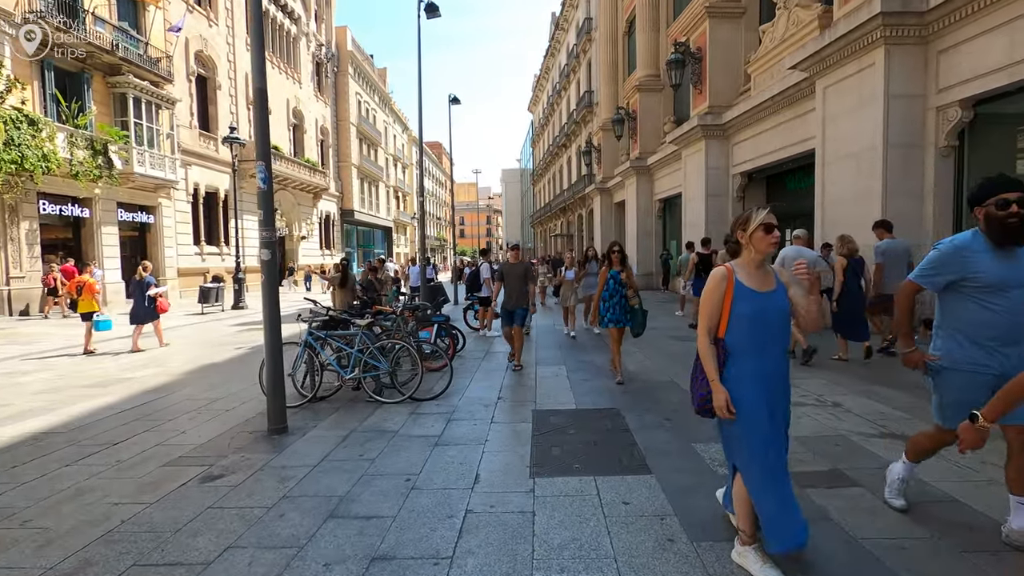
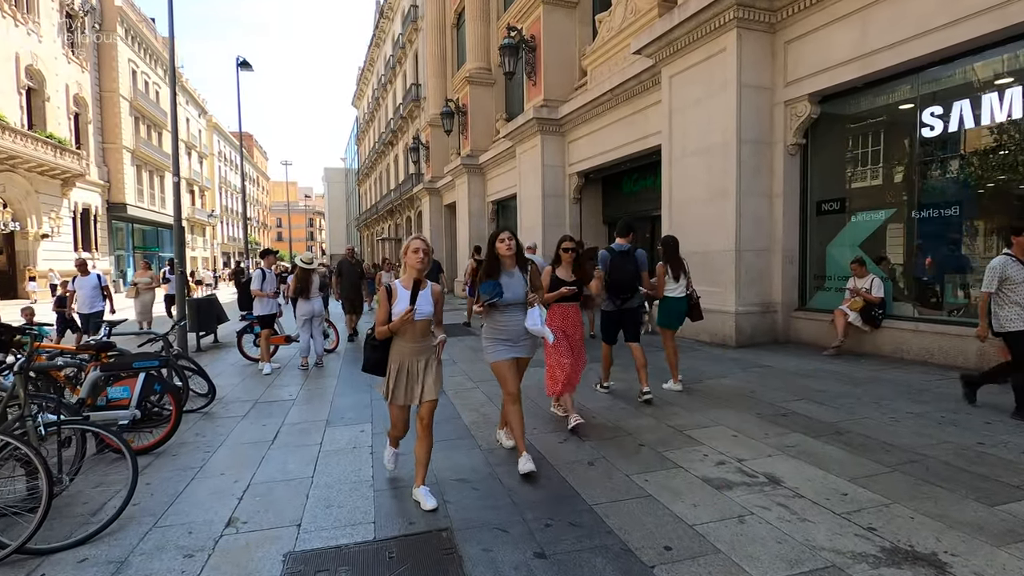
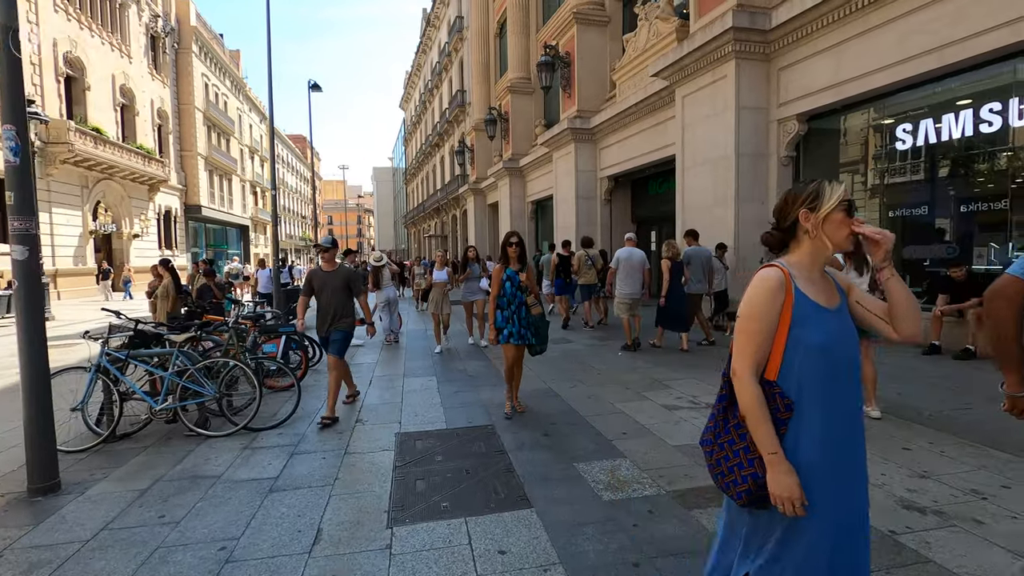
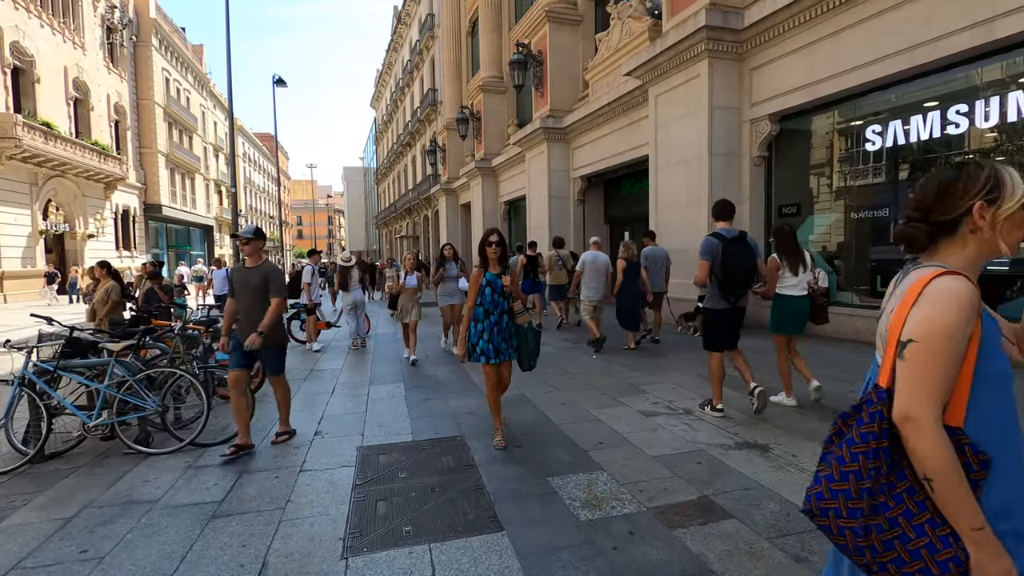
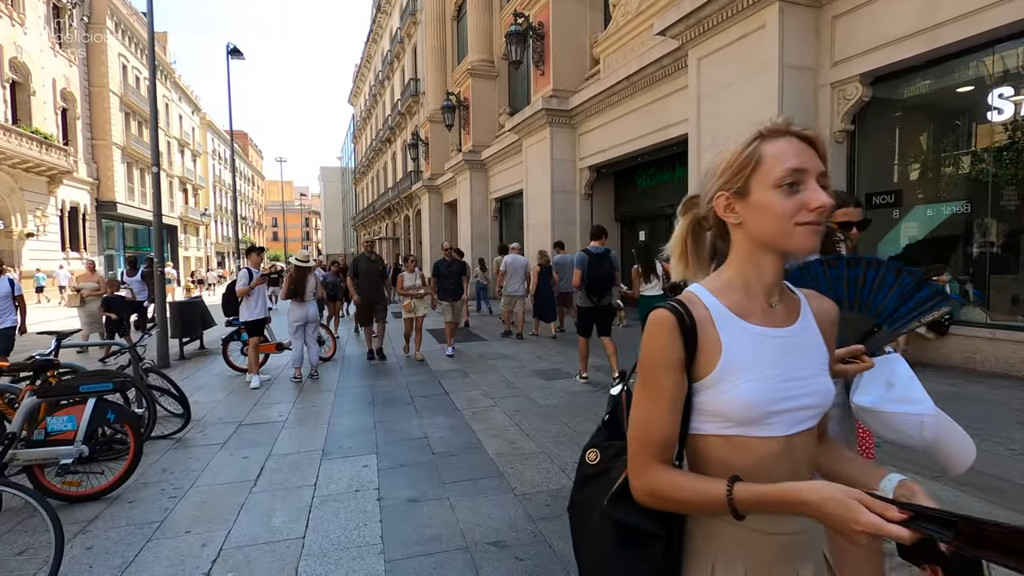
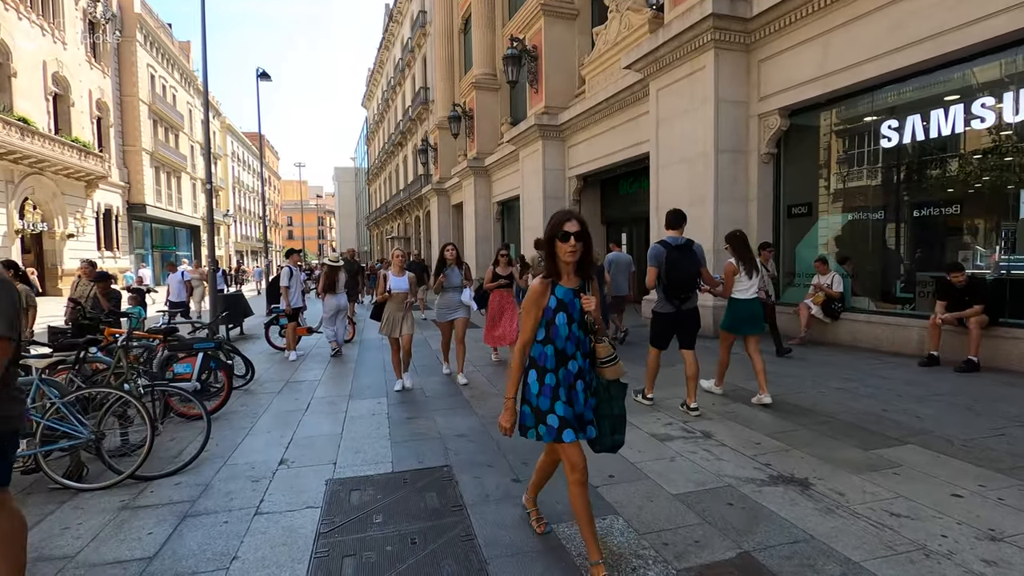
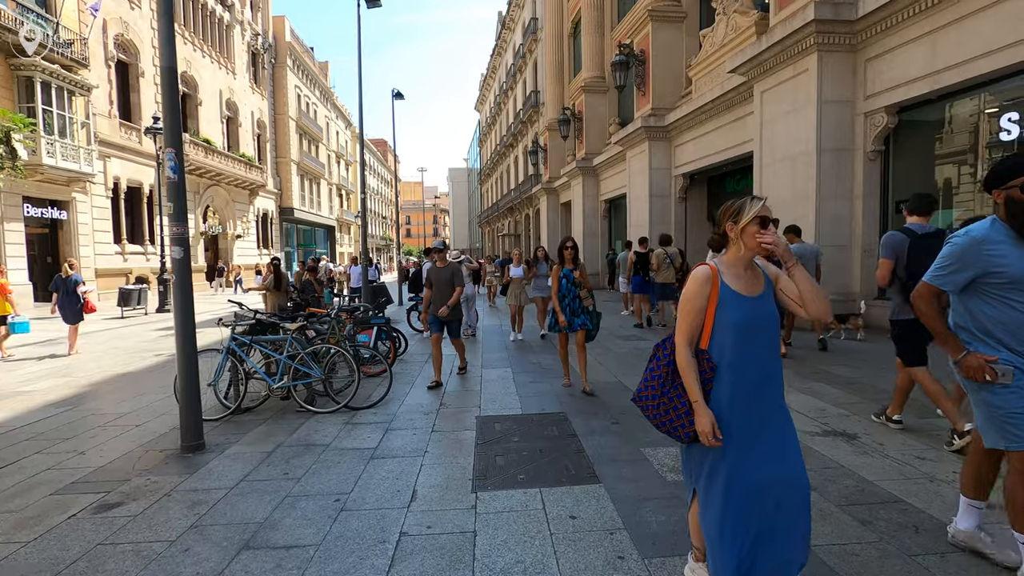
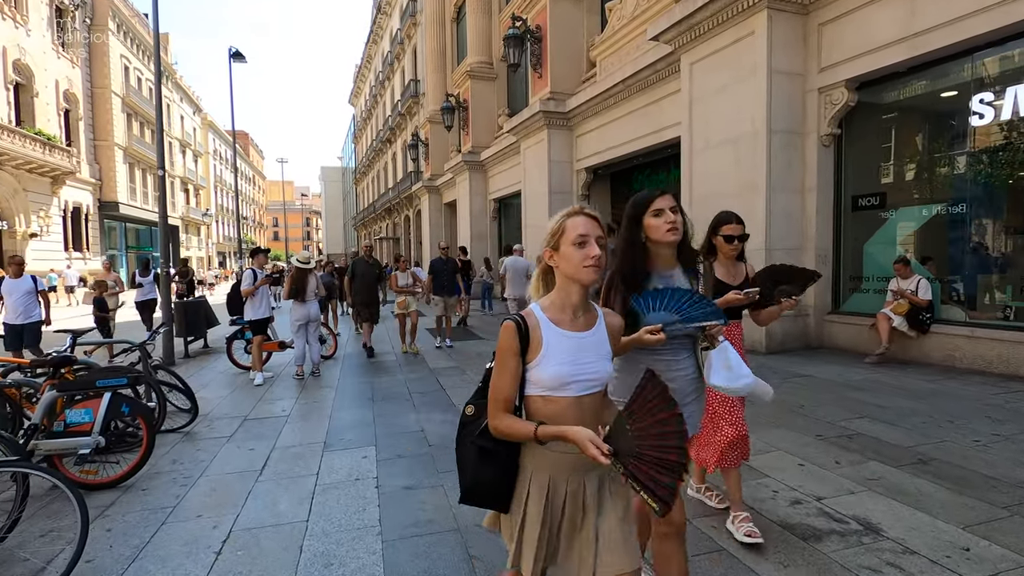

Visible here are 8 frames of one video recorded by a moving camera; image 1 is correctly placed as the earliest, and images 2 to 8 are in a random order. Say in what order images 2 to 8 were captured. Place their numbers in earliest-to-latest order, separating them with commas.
7, 3, 4, 6, 2, 8, 5
